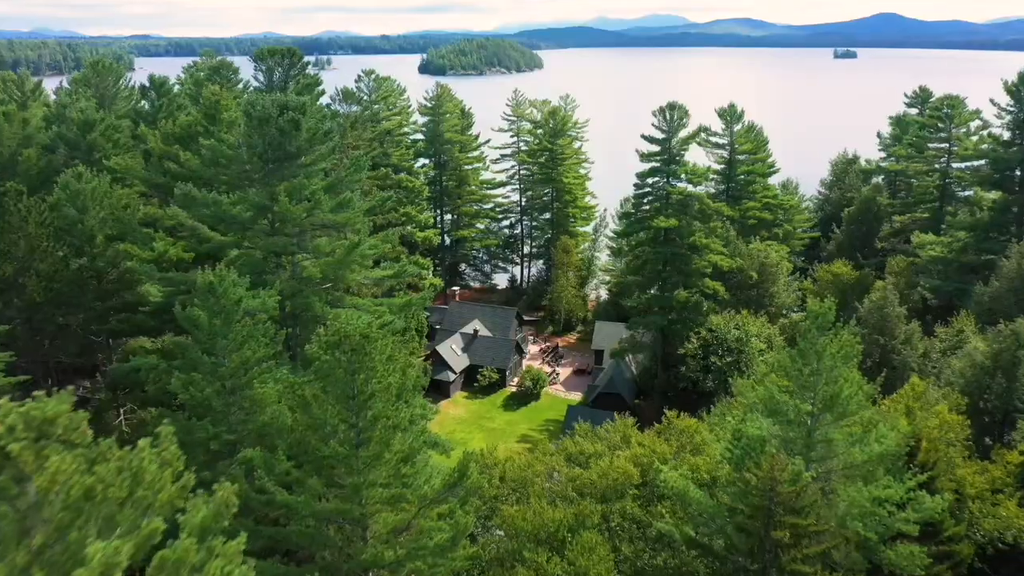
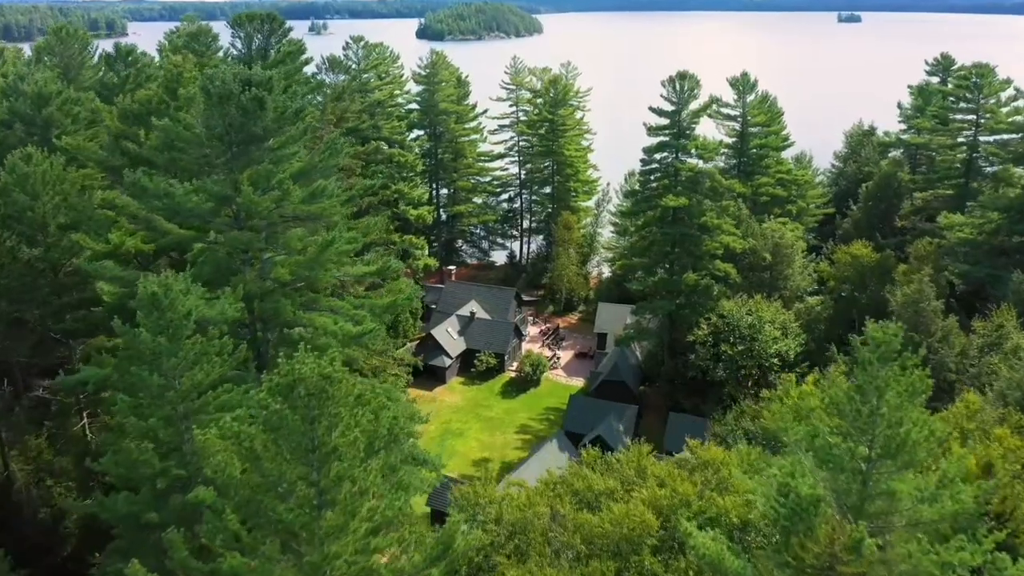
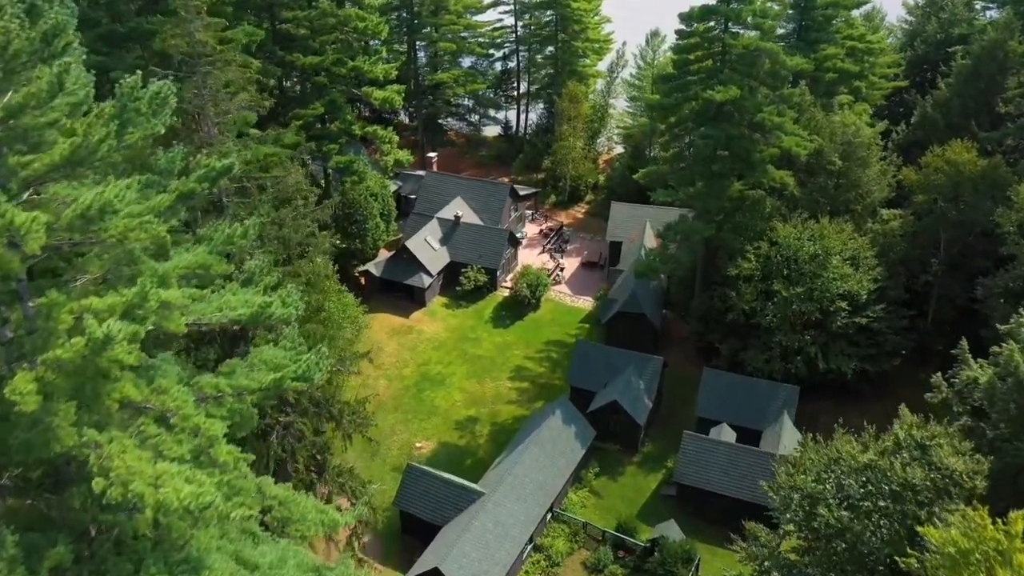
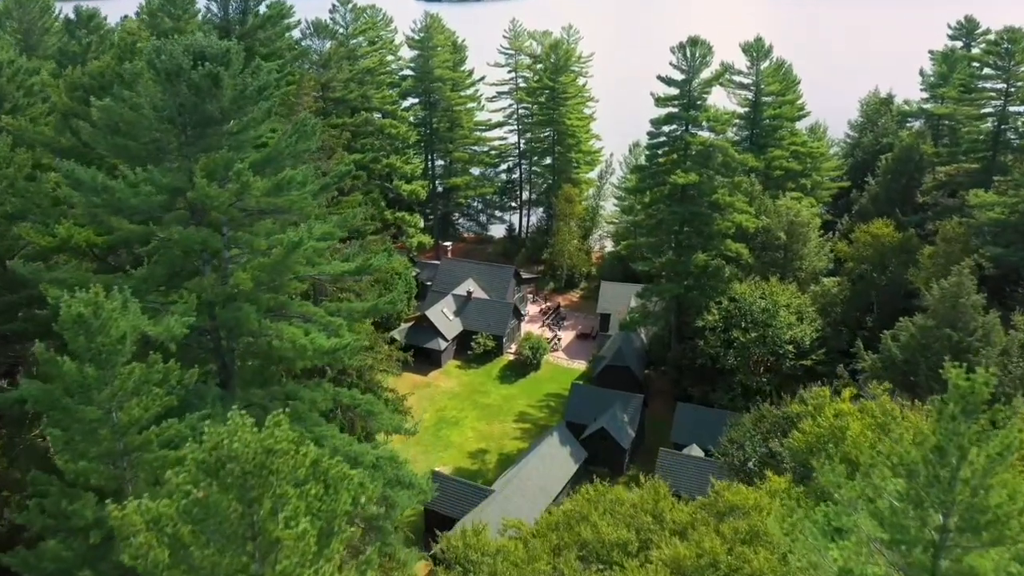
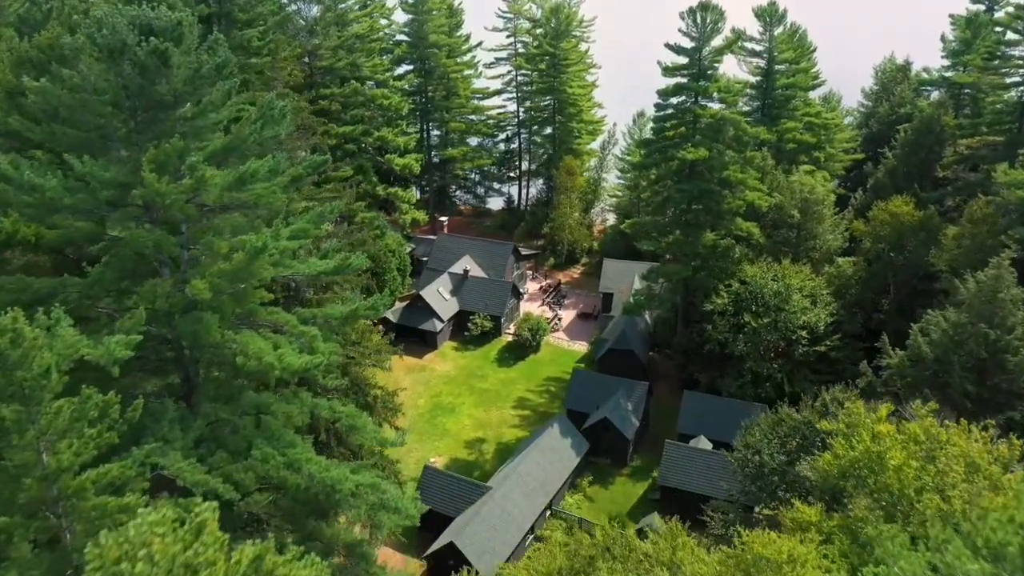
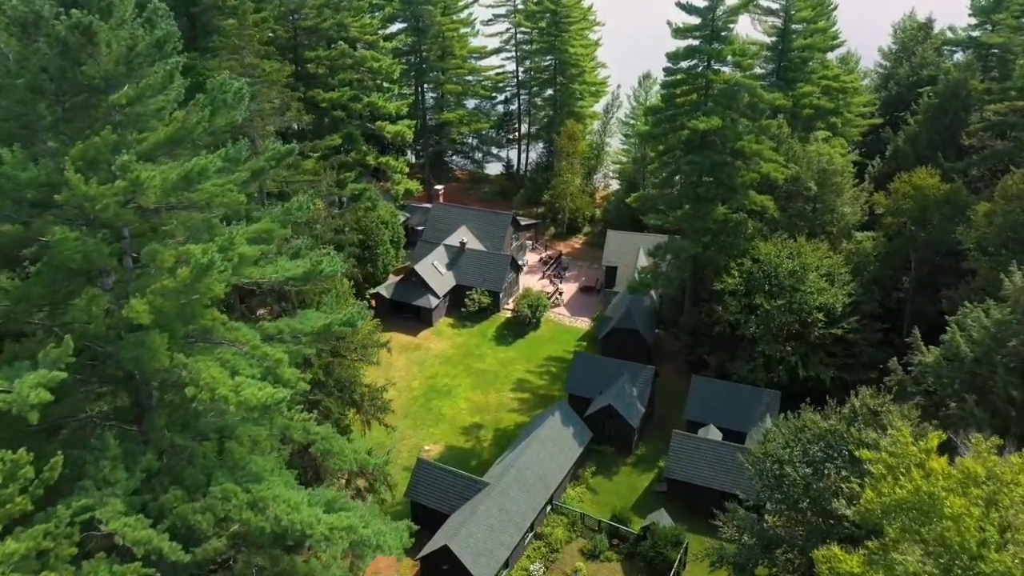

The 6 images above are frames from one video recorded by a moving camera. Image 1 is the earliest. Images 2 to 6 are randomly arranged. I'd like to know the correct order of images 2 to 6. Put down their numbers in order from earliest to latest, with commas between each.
2, 4, 5, 6, 3
